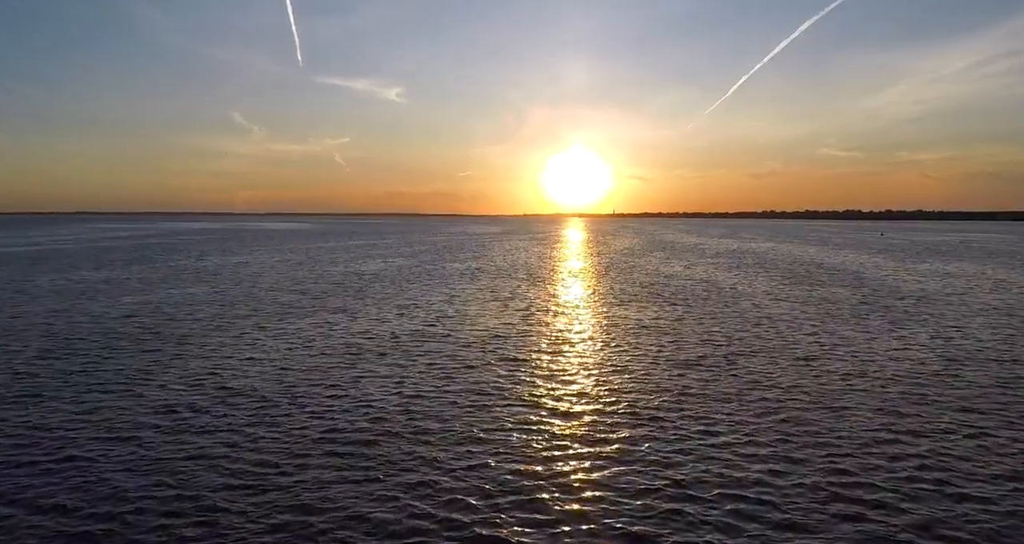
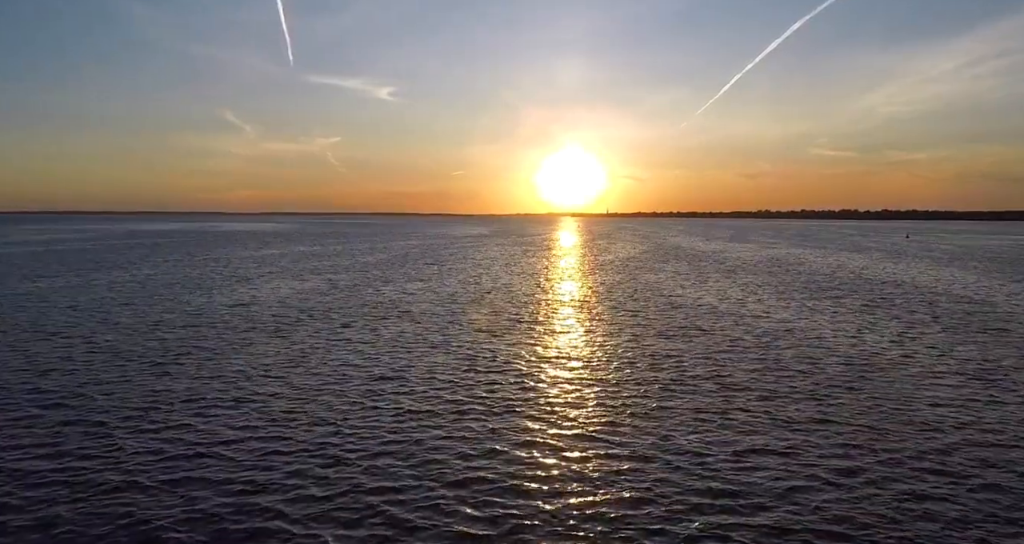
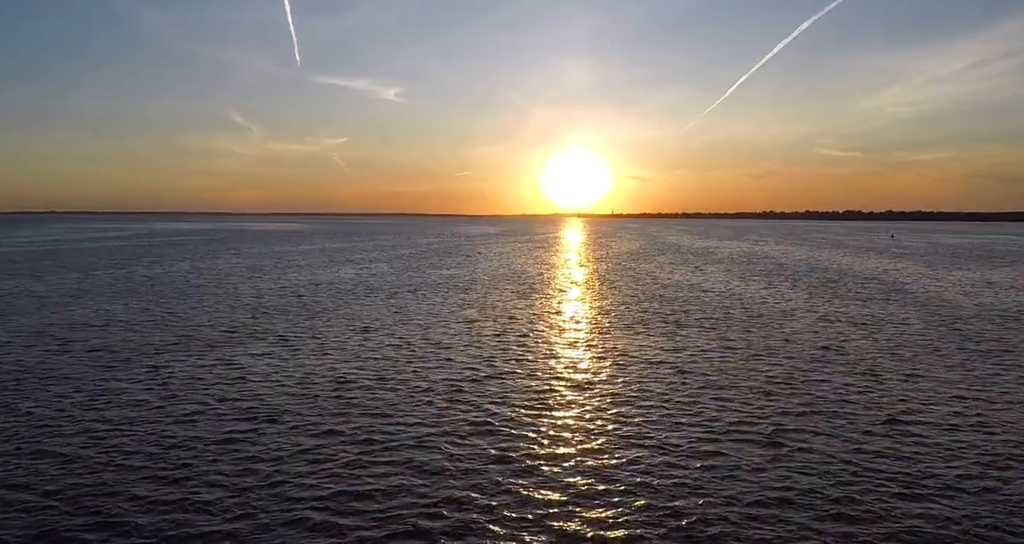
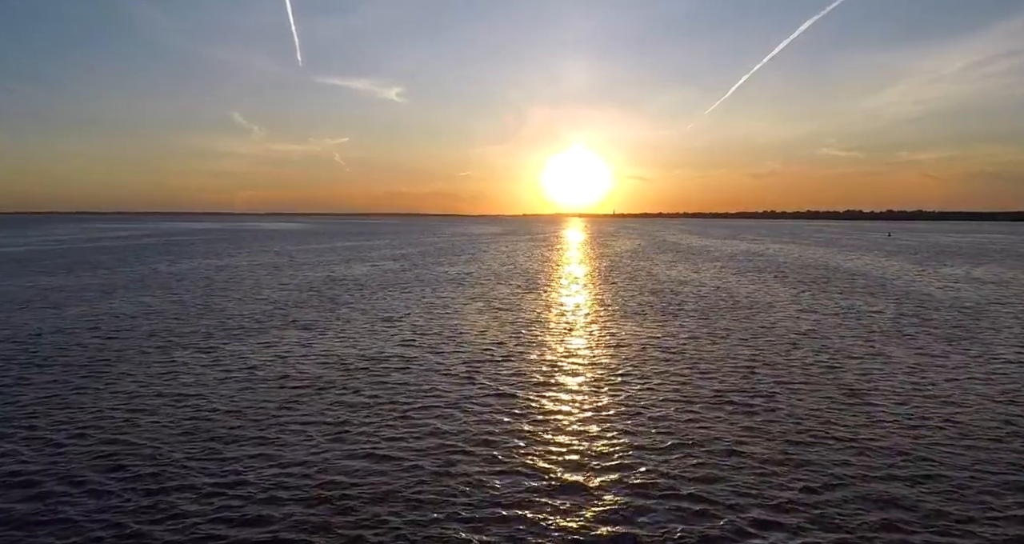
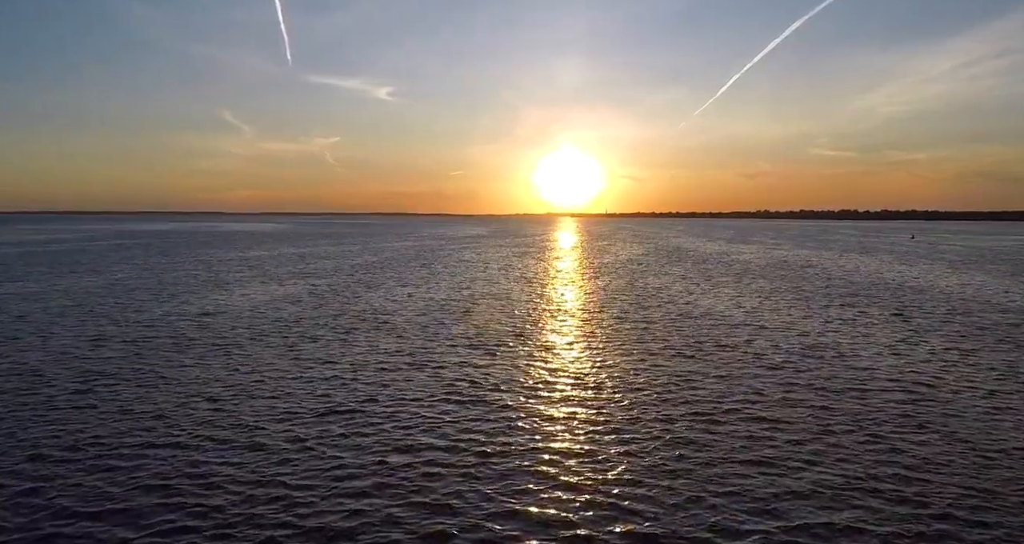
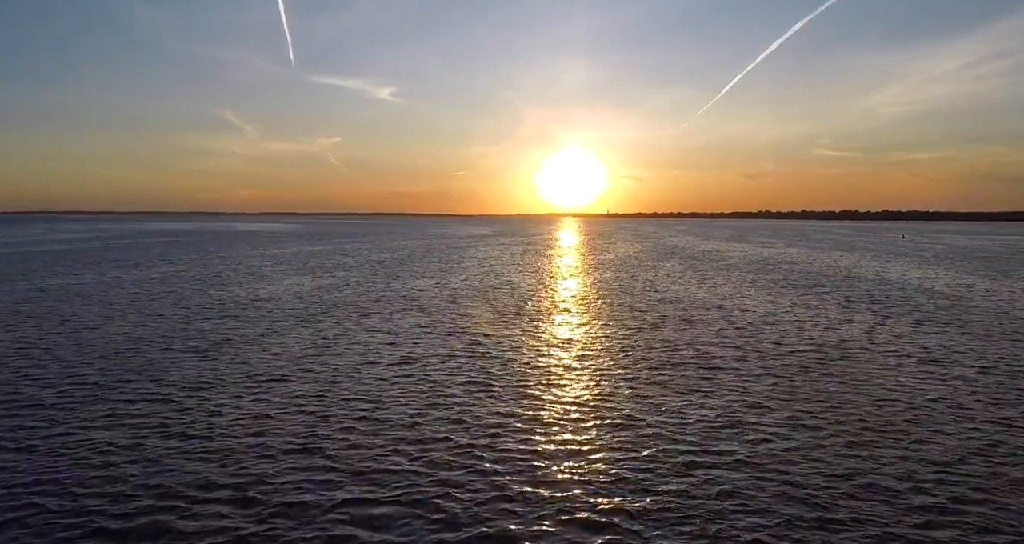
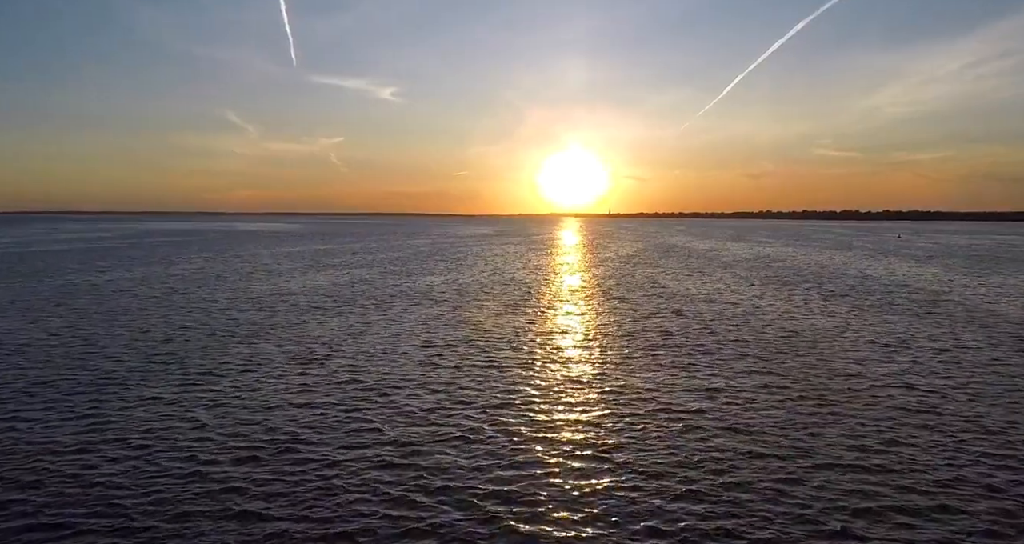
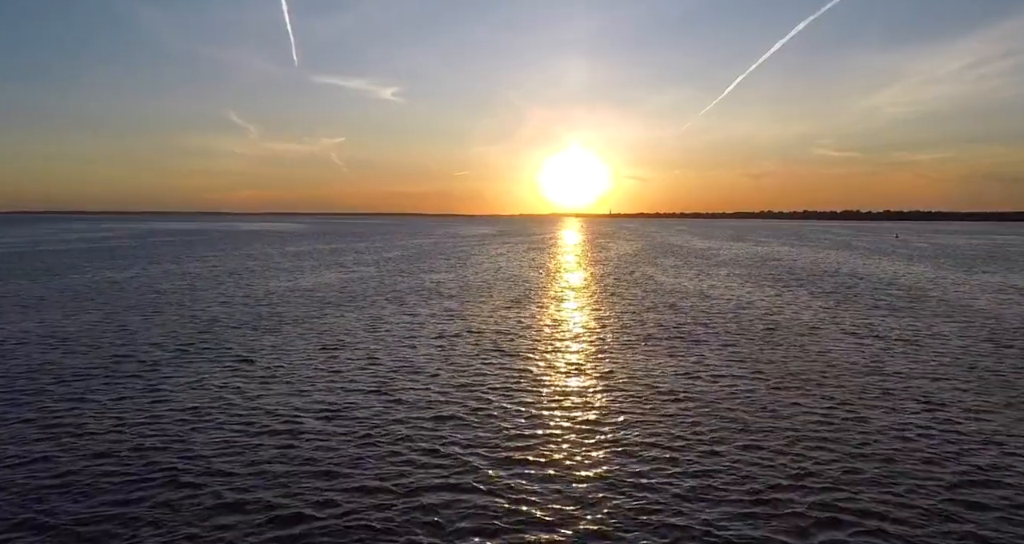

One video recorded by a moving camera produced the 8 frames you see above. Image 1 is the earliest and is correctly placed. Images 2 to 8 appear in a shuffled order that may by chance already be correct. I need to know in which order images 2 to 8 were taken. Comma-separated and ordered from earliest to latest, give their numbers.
4, 3, 8, 7, 6, 2, 5
